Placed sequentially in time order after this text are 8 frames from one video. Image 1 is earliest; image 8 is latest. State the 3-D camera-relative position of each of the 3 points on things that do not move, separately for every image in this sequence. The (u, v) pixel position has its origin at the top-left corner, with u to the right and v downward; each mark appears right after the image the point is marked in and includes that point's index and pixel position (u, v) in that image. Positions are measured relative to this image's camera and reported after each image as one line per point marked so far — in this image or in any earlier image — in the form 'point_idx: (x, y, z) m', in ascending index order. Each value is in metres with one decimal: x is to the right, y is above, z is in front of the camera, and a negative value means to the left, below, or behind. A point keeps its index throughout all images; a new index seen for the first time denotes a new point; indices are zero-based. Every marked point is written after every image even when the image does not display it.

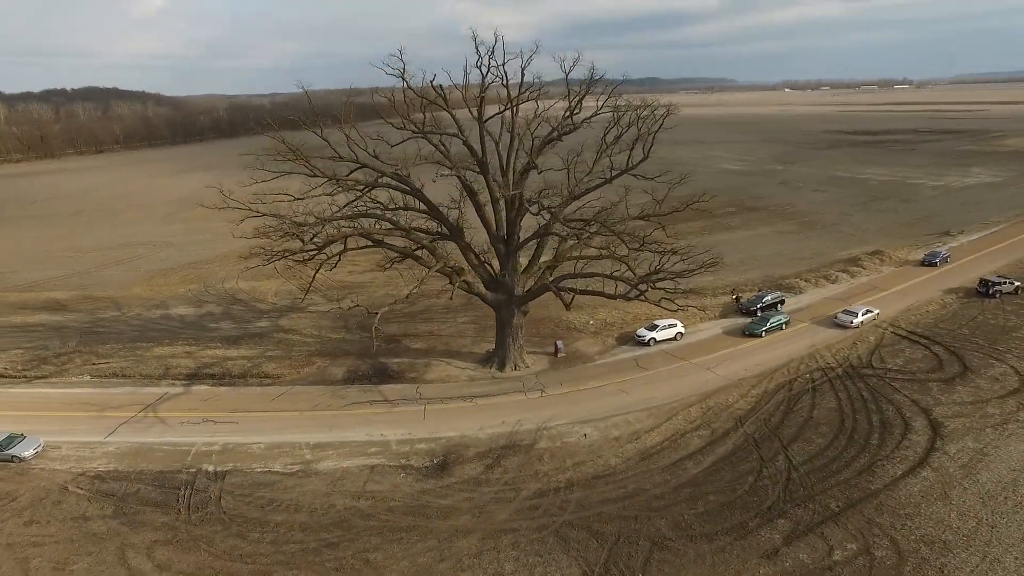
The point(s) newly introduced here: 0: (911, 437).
0: (+12.5, -4.7, +19.3) m
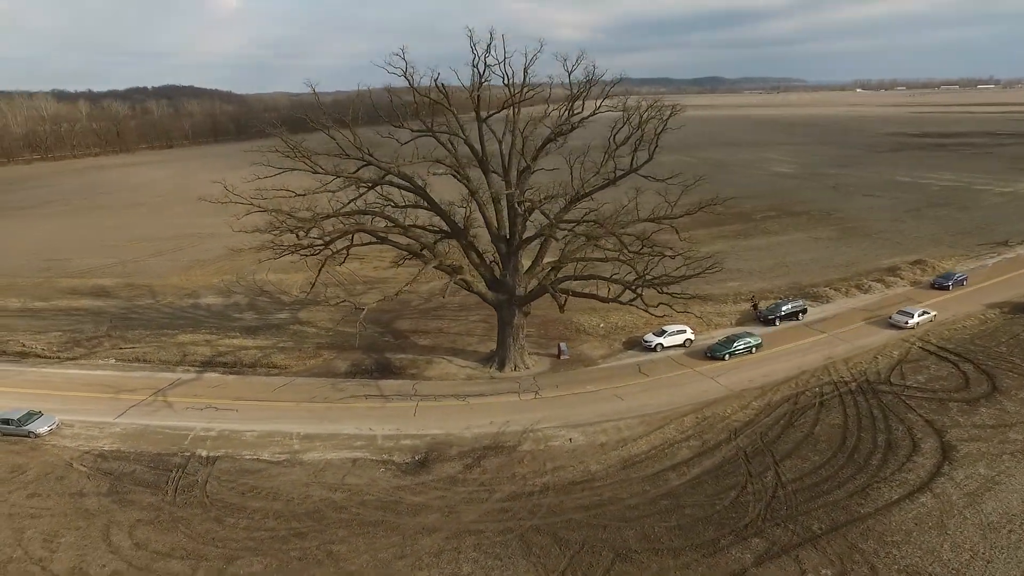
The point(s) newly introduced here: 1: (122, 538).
0: (+11.9, -5.0, +18.1) m
1: (-10.2, -6.5, +16.0) m
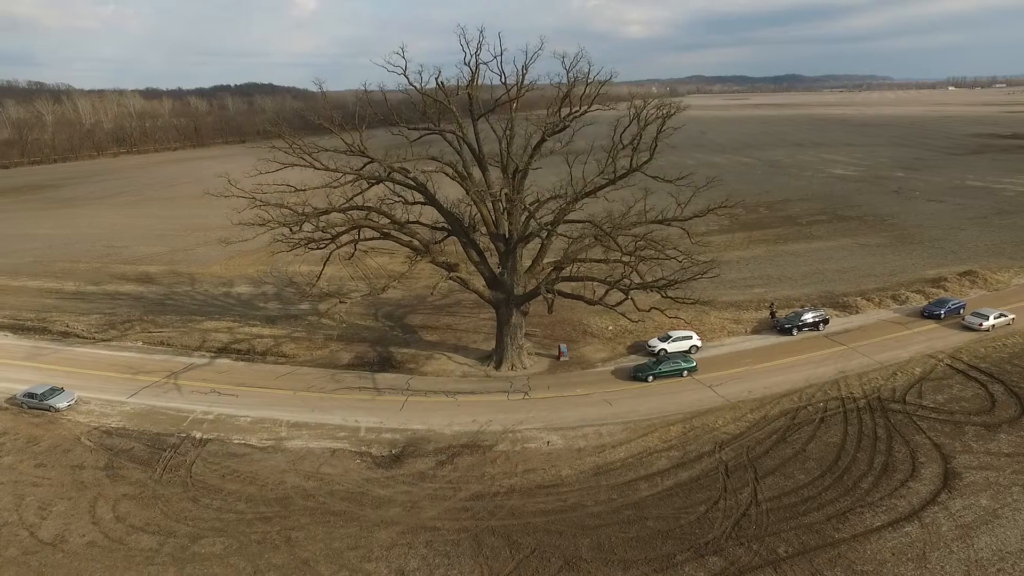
0: (+11.0, -5.4, +16.9) m
1: (-11.2, -6.1, +17.0) m
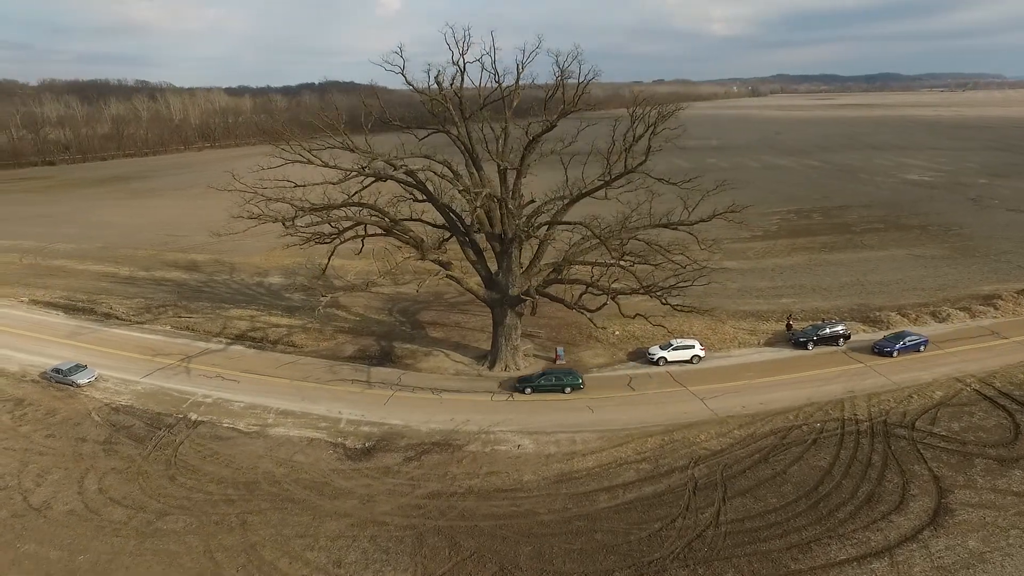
0: (+9.7, -5.8, +15.5) m
1: (-12.4, -5.7, +18.1) m
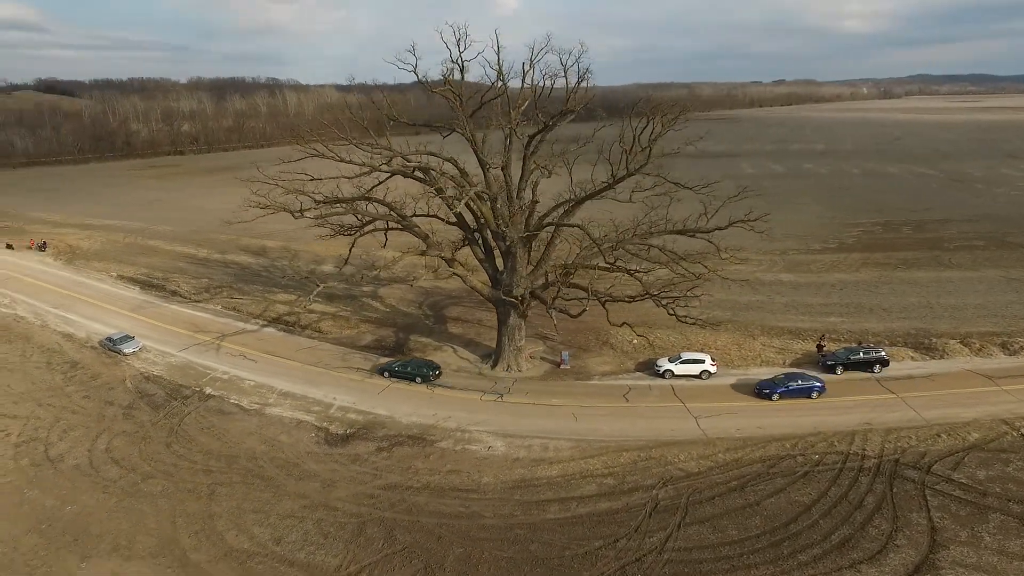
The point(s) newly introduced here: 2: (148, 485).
0: (+8.0, -6.3, +13.9) m
1: (-13.3, -5.0, +20.0) m
2: (-10.5, -5.7, +17.7) m
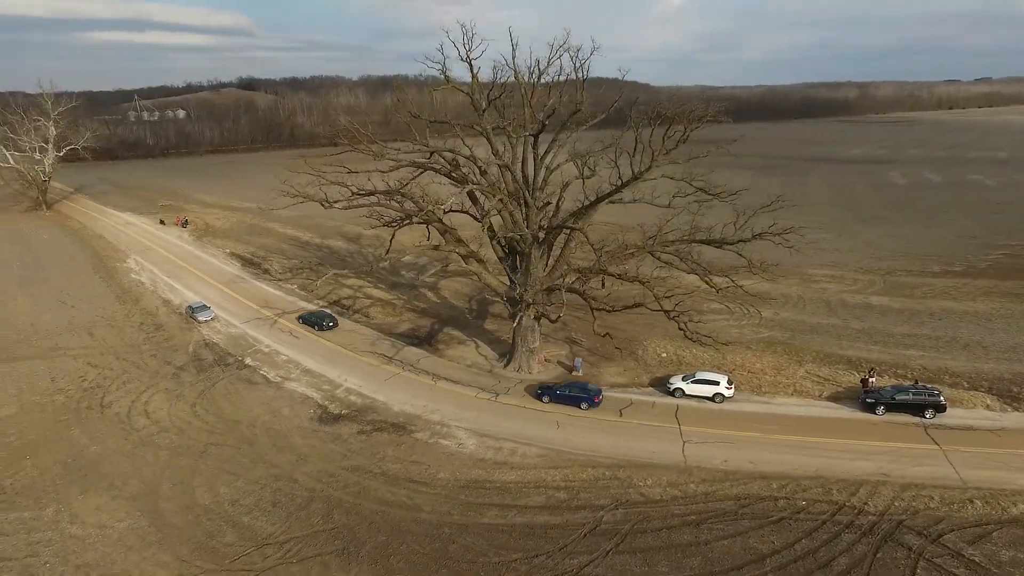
0: (+5.6, -6.9, +12.2) m
1: (-13.6, -4.0, +22.9) m
2: (-11.4, -4.8, +20.0) m
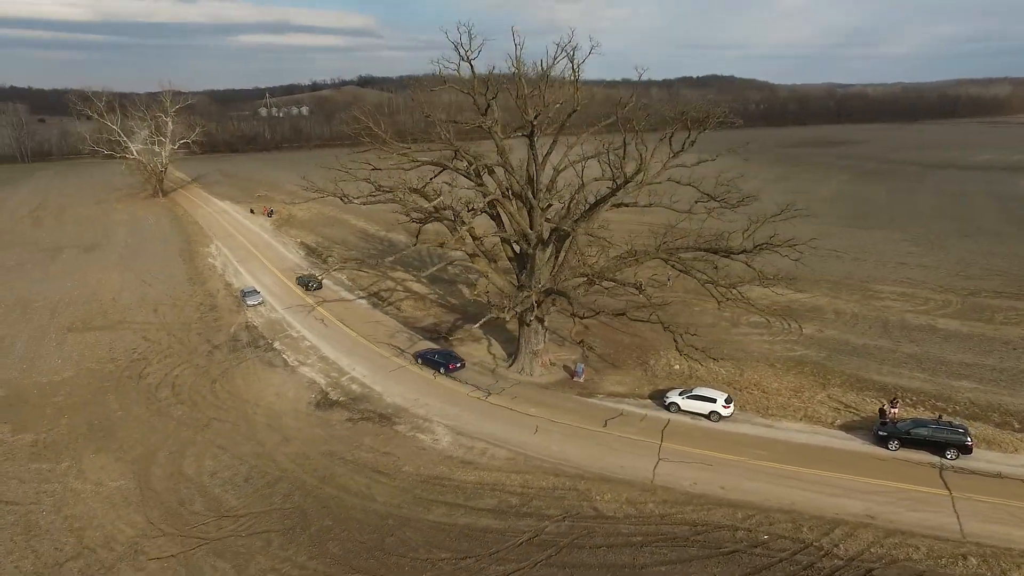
0: (+3.5, -7.2, +11.4) m
1: (-13.6, -3.3, +25.1) m
2: (-11.9, -4.3, +21.8) m
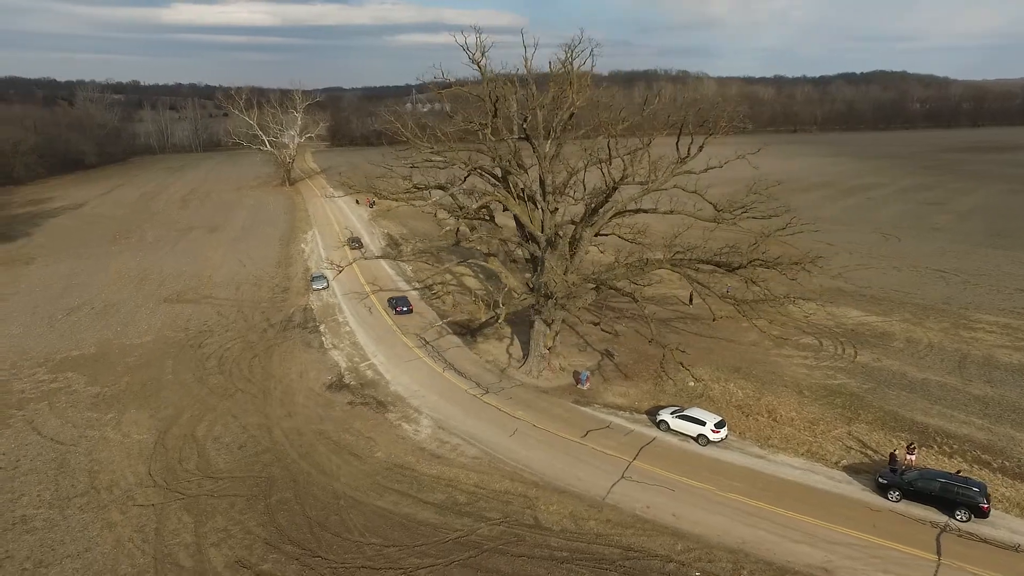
0: (+0.8, -7.4, +11.0) m
1: (-12.7, -2.5, +28.0) m
2: (-11.8, -3.5, +24.5) m
